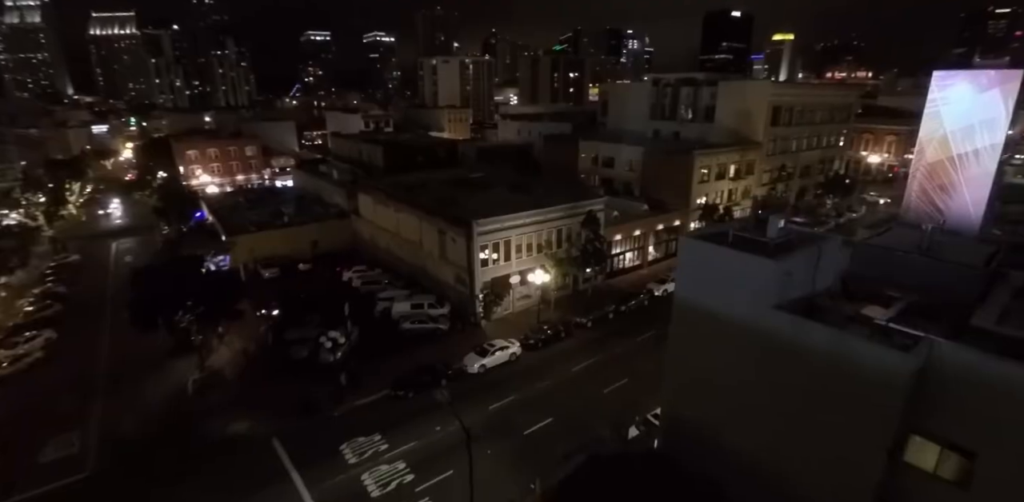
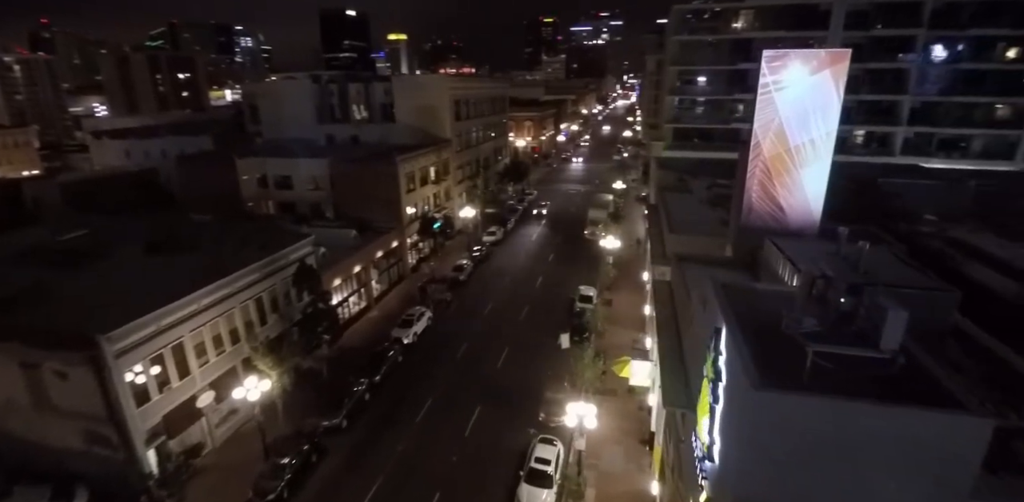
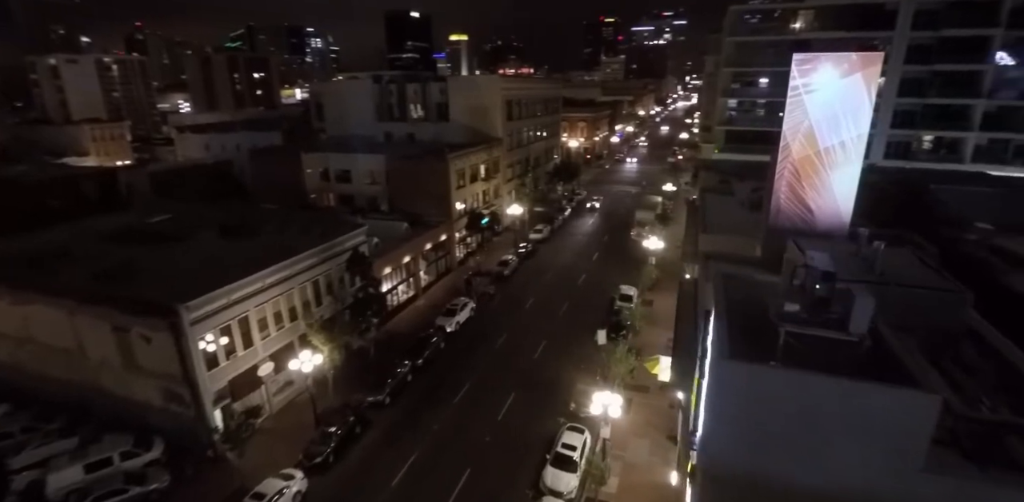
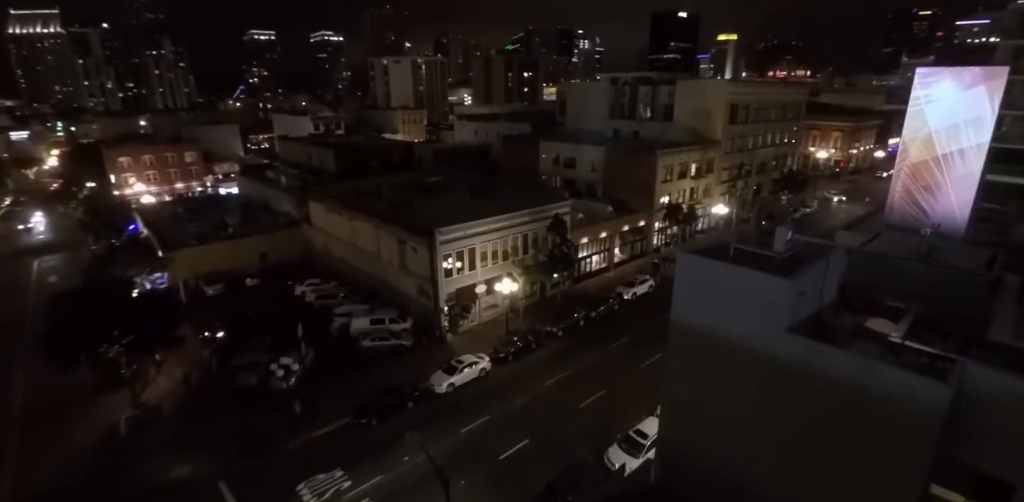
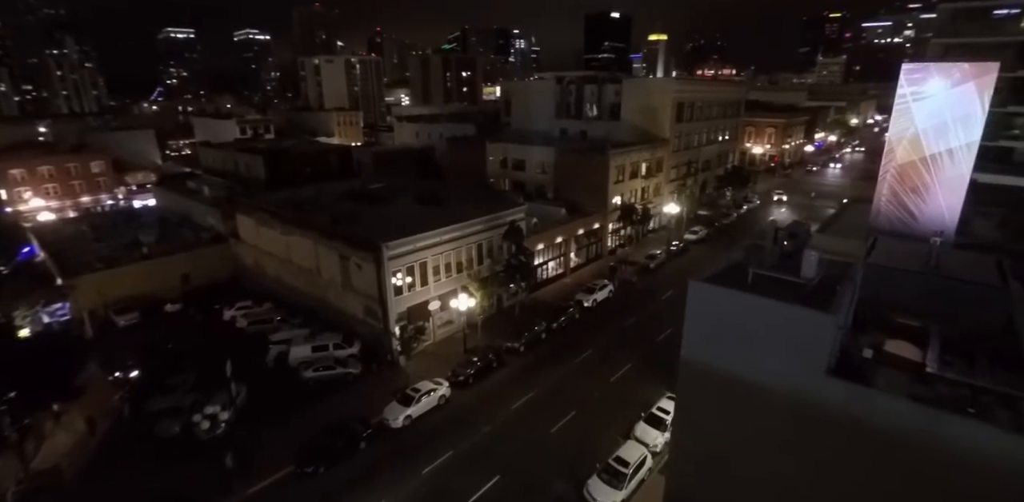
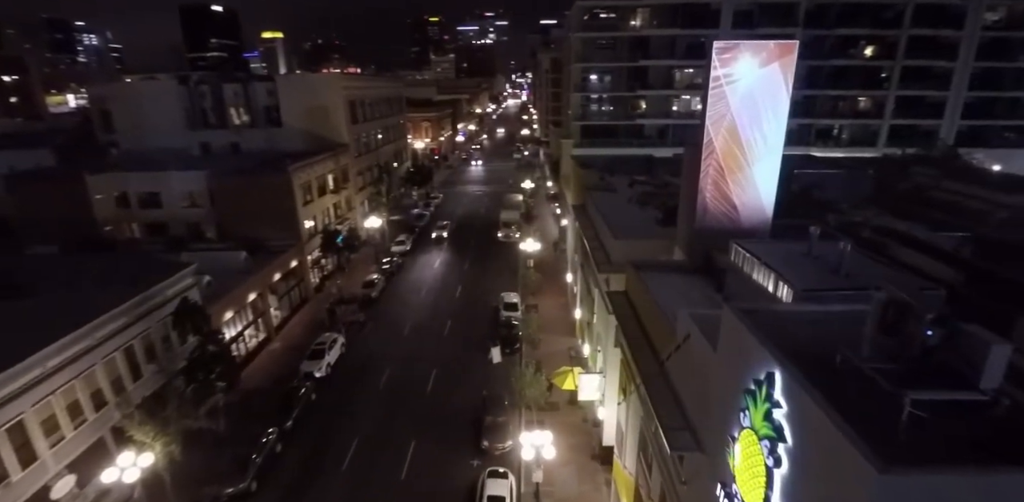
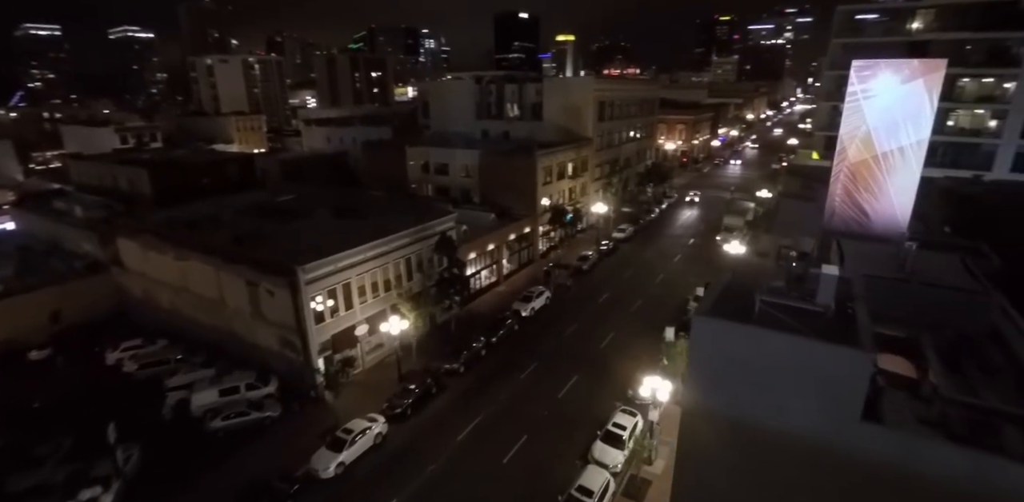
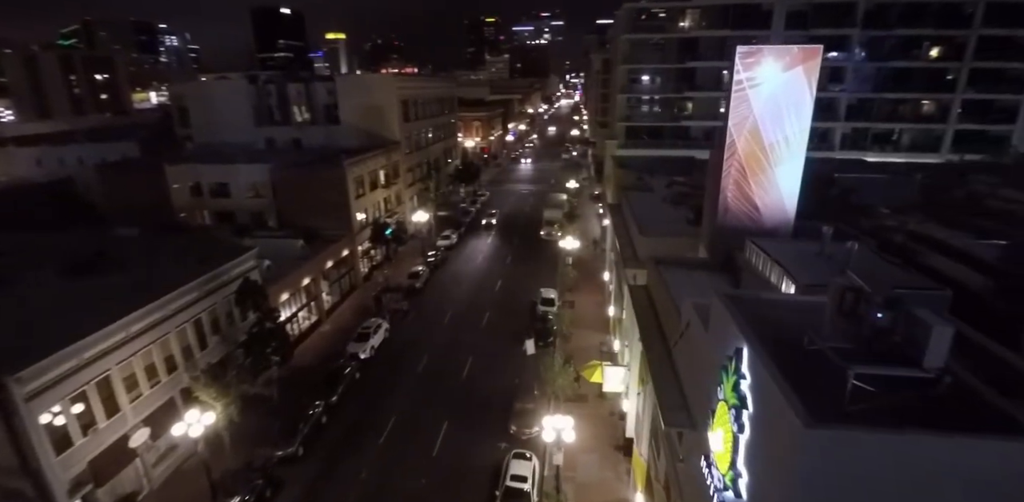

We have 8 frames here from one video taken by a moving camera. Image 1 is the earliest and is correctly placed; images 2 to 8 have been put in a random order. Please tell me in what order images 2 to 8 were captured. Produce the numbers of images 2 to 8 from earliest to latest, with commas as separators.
4, 5, 7, 3, 2, 8, 6
